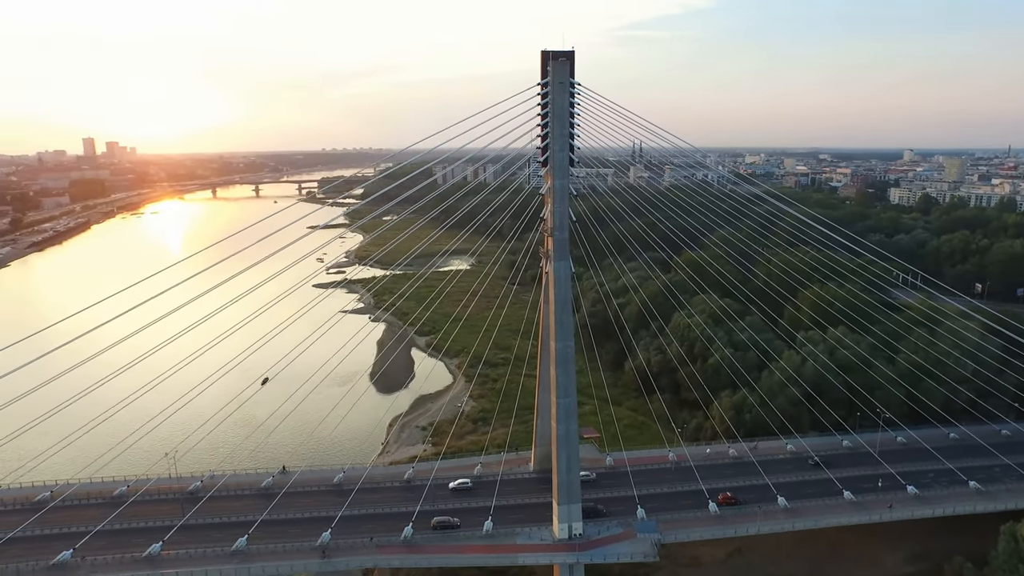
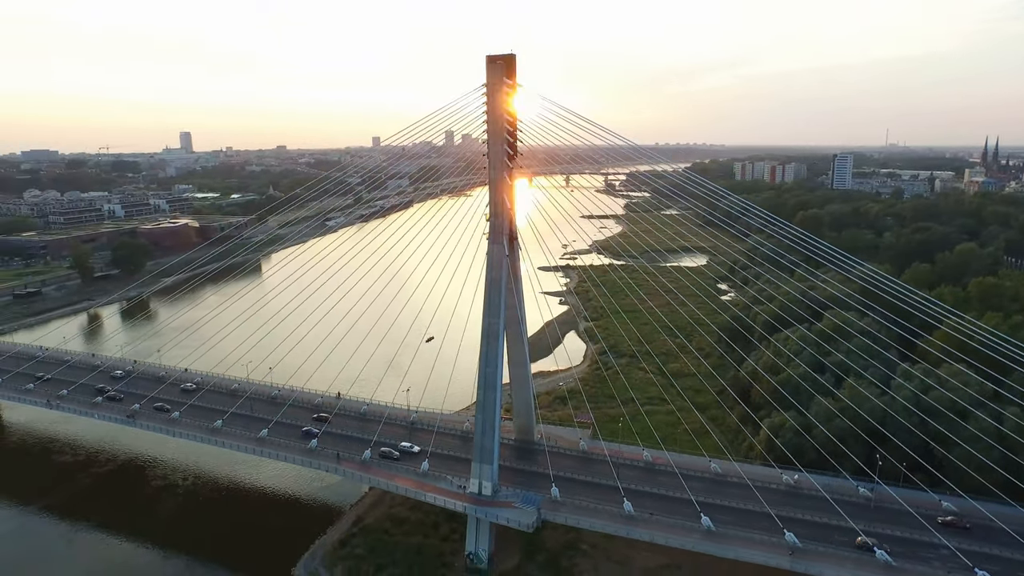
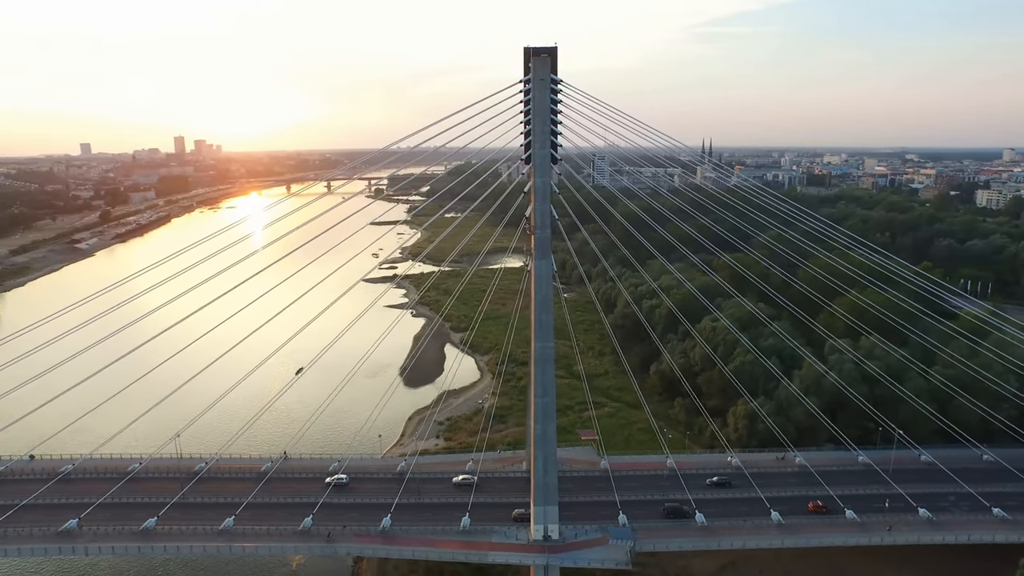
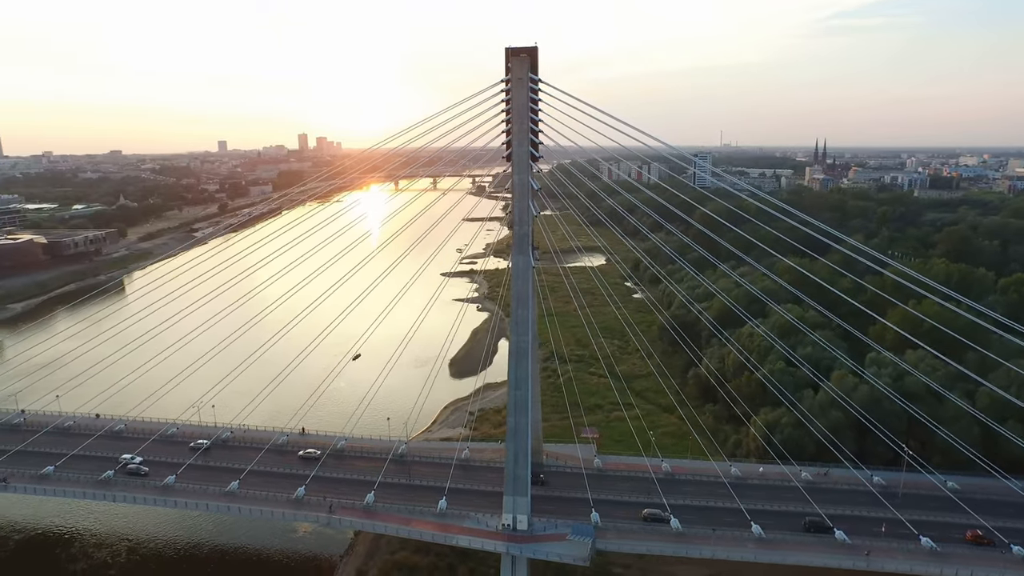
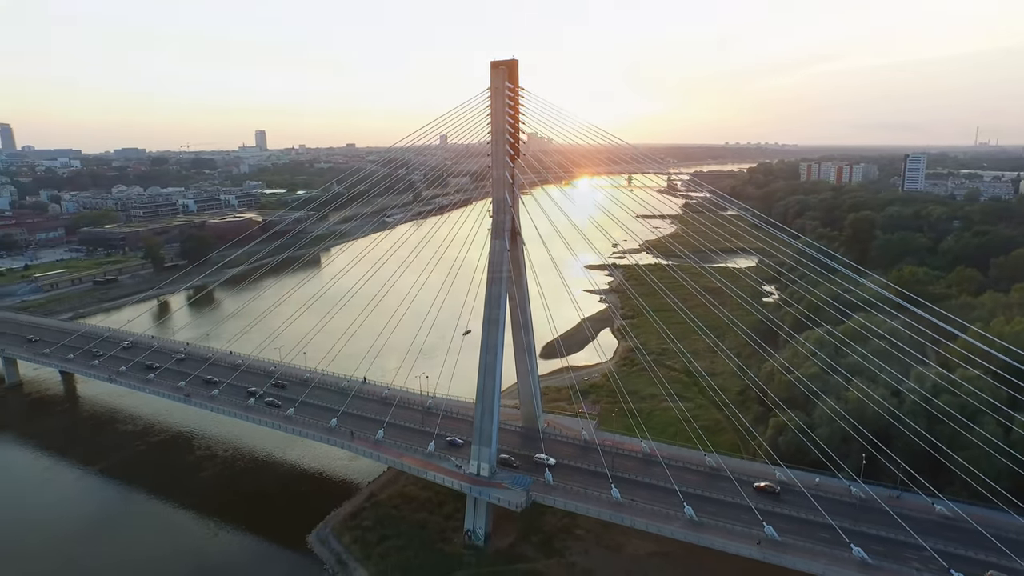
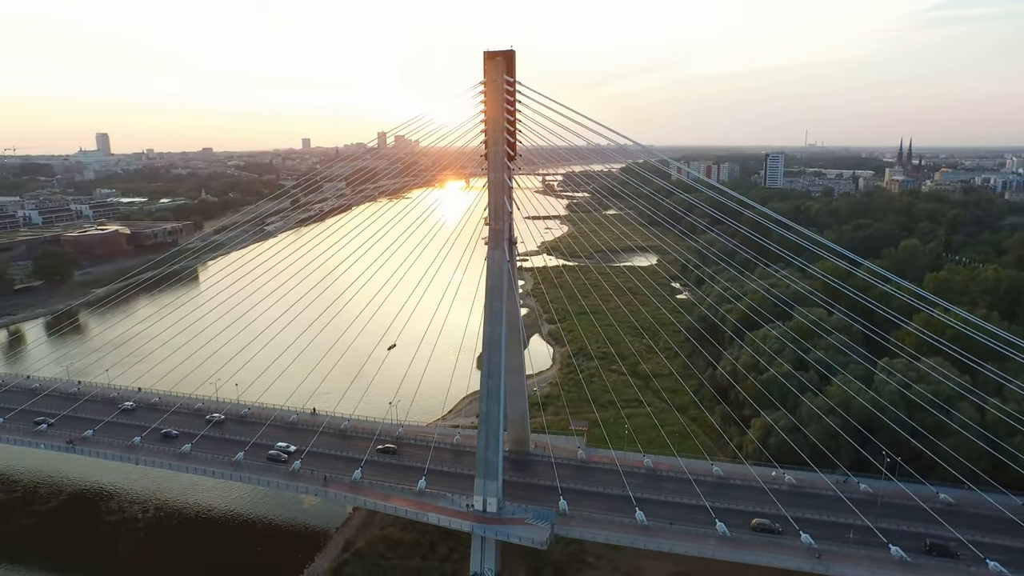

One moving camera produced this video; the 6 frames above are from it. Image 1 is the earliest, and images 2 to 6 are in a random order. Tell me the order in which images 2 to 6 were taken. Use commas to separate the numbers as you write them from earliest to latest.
3, 4, 6, 2, 5
